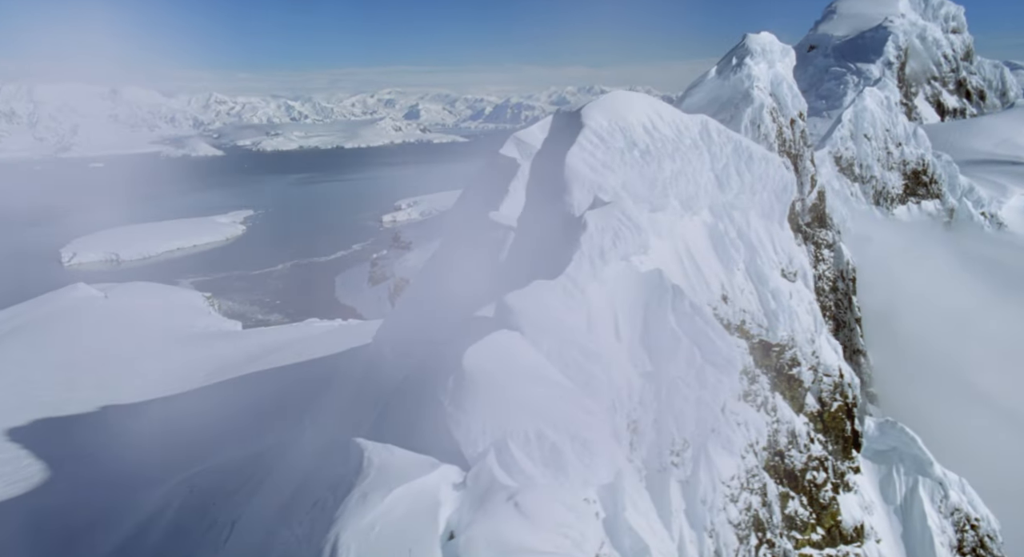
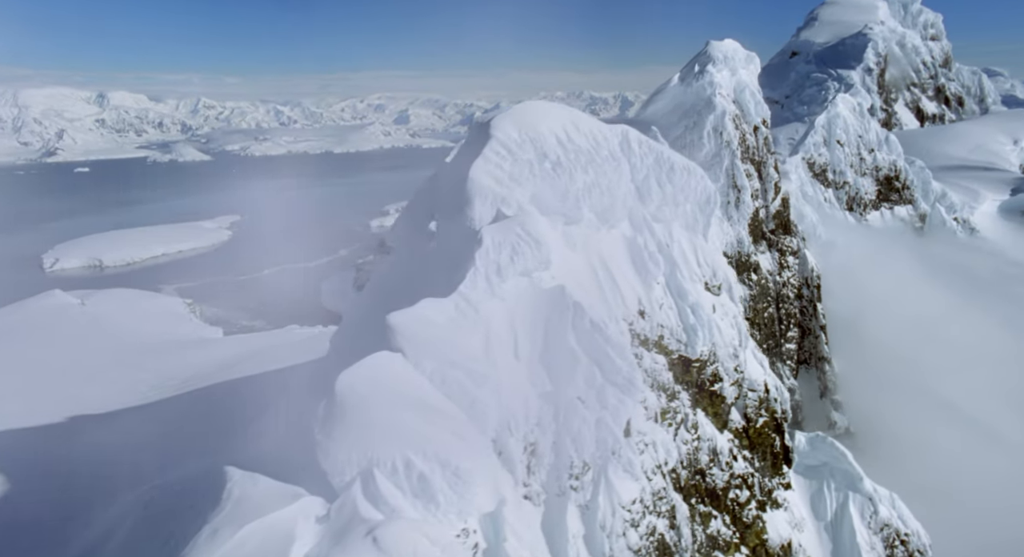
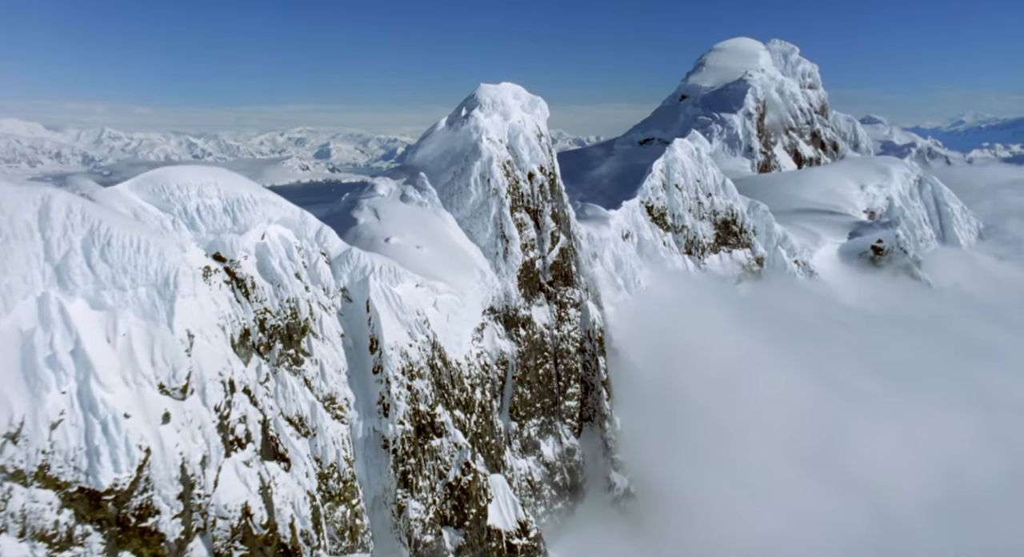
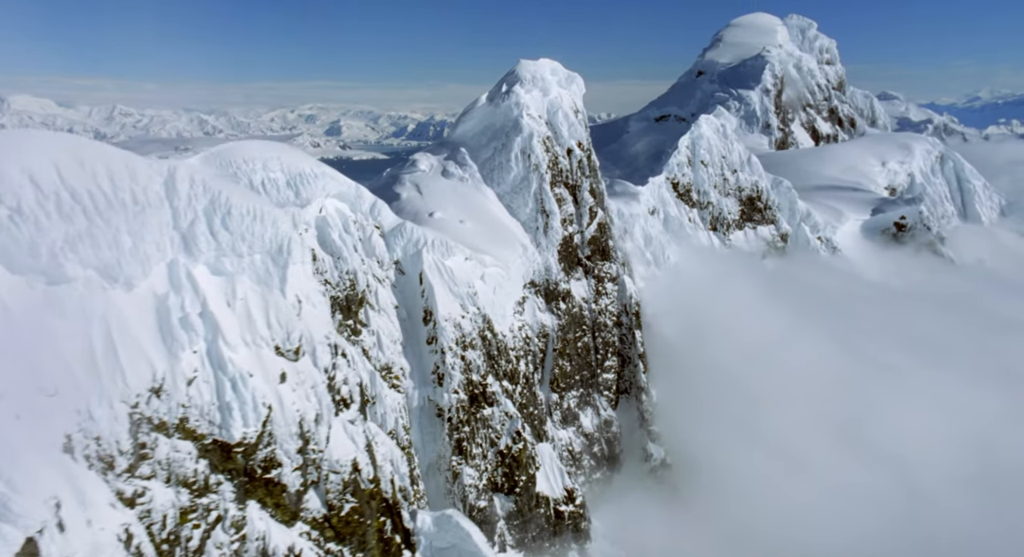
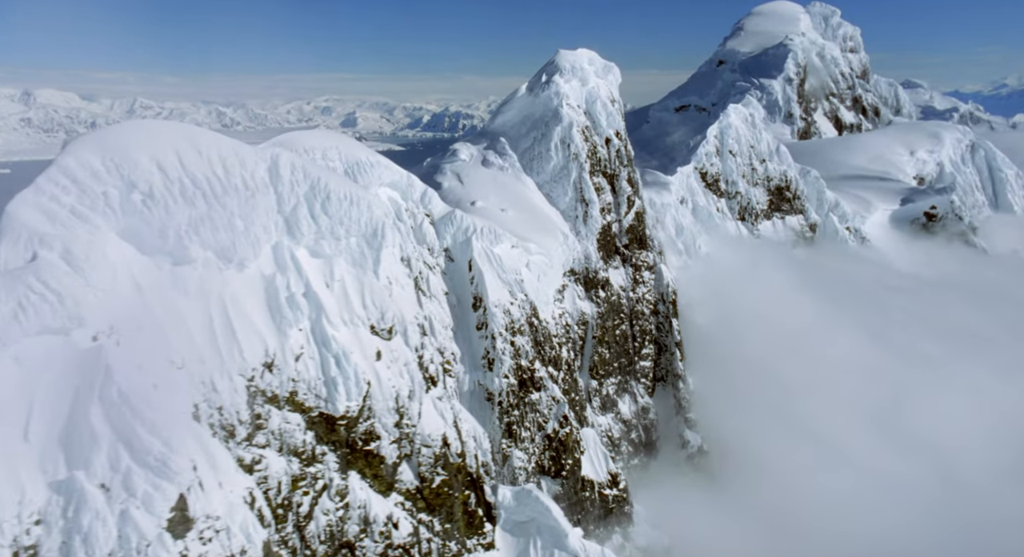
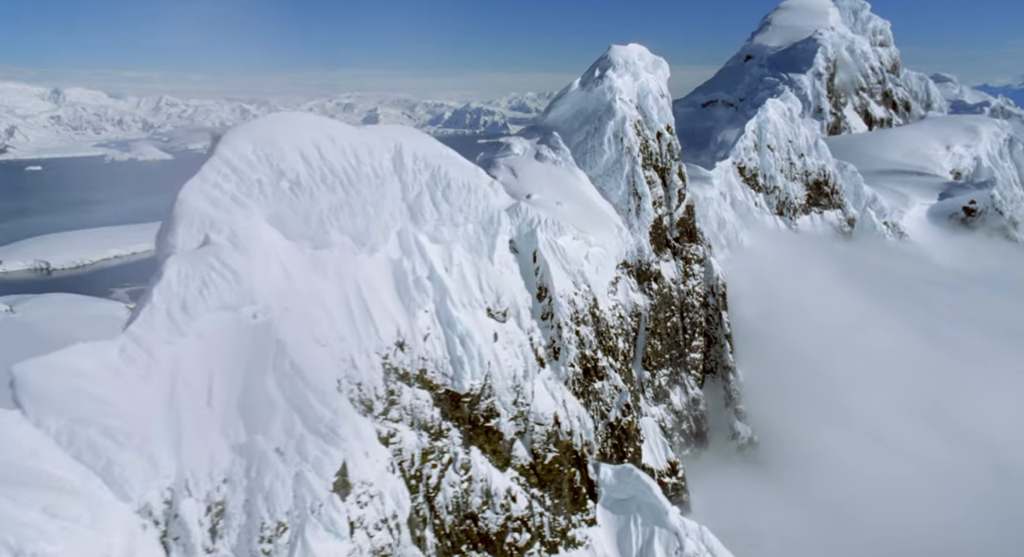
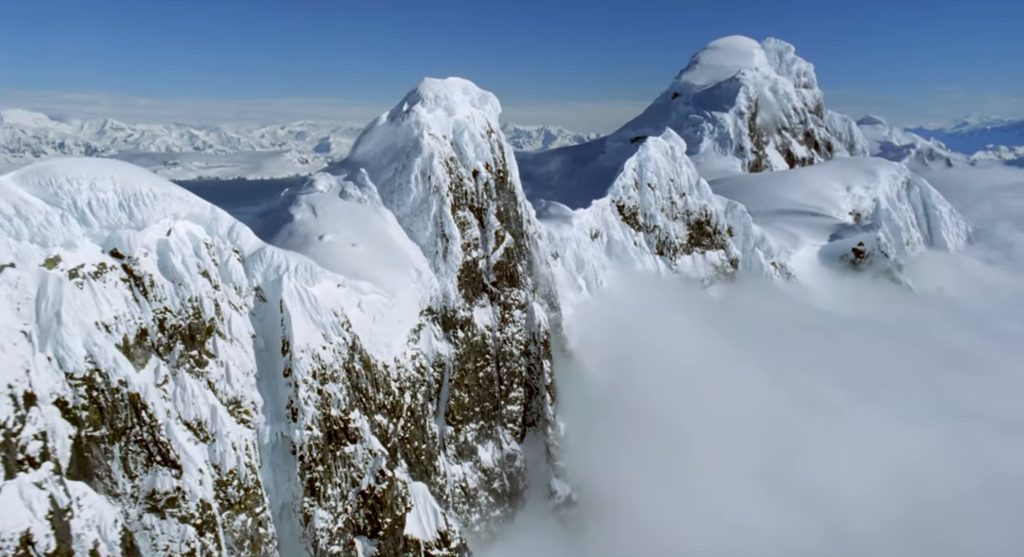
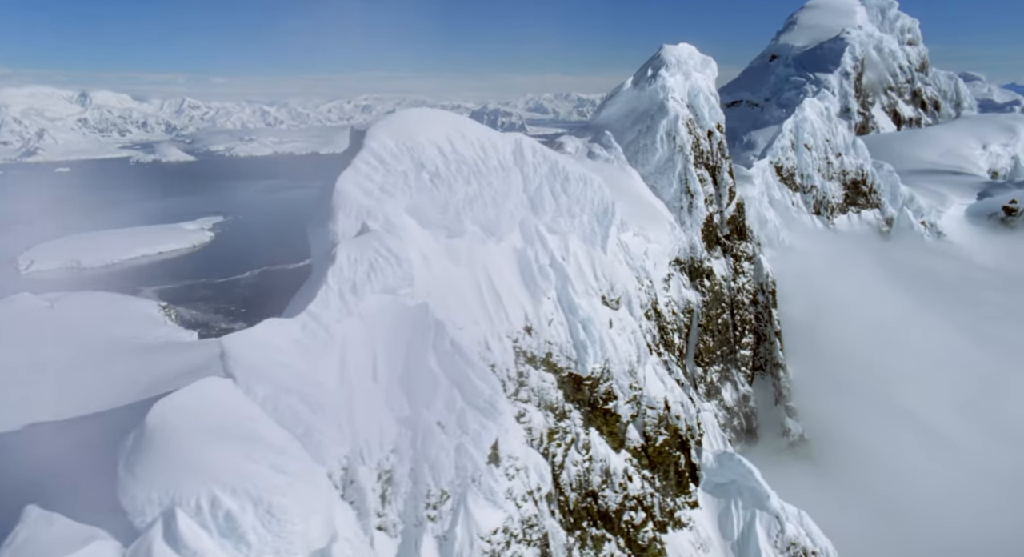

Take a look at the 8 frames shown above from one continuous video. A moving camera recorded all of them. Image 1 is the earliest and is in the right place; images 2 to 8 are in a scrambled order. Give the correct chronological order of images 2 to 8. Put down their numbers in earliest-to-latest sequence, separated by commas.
2, 8, 6, 5, 4, 3, 7
